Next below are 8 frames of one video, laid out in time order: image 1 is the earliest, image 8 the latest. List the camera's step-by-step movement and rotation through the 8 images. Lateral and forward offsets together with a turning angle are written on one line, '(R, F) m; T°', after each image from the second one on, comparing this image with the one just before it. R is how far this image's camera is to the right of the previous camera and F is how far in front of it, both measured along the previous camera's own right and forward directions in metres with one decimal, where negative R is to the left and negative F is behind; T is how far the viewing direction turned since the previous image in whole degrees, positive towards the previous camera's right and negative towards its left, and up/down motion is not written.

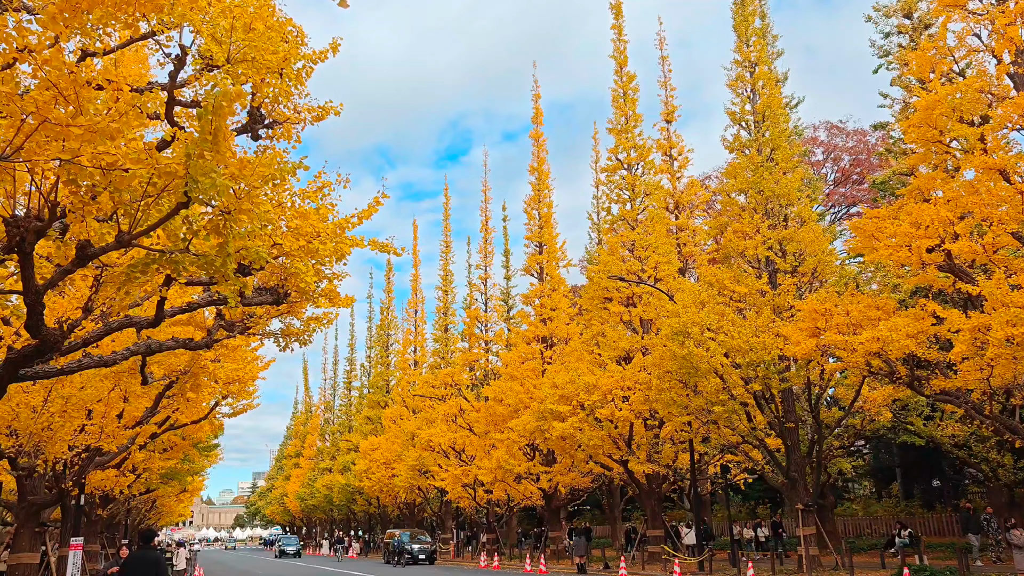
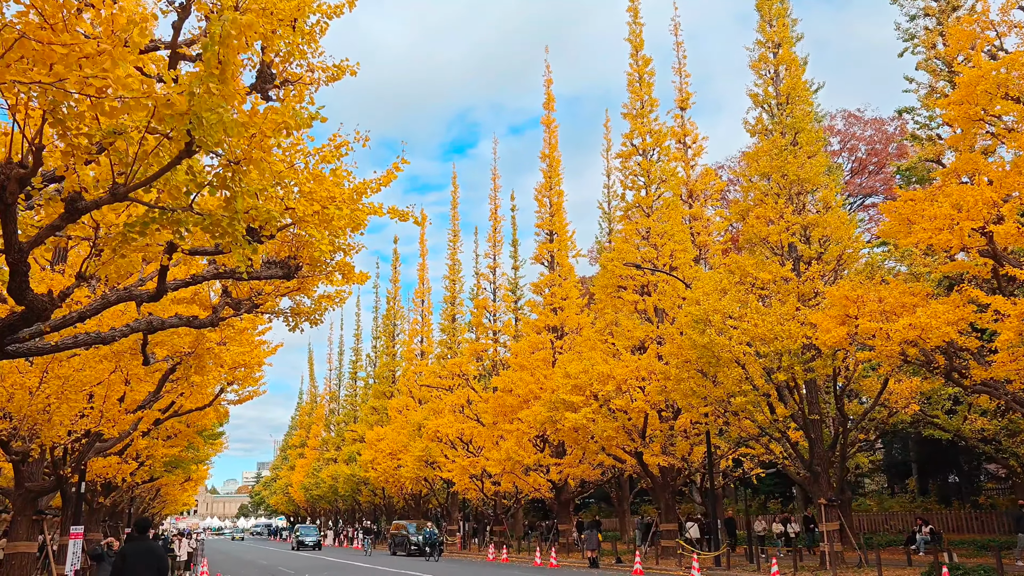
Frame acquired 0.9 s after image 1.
(-0.3, +0.6) m; 0°
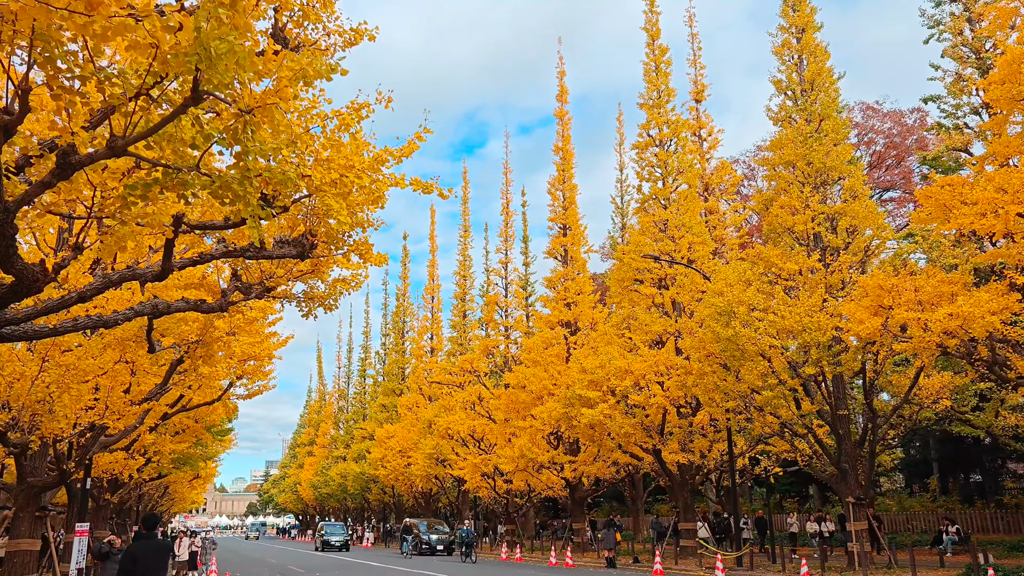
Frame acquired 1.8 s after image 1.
(-0.2, +0.5) m; -1°
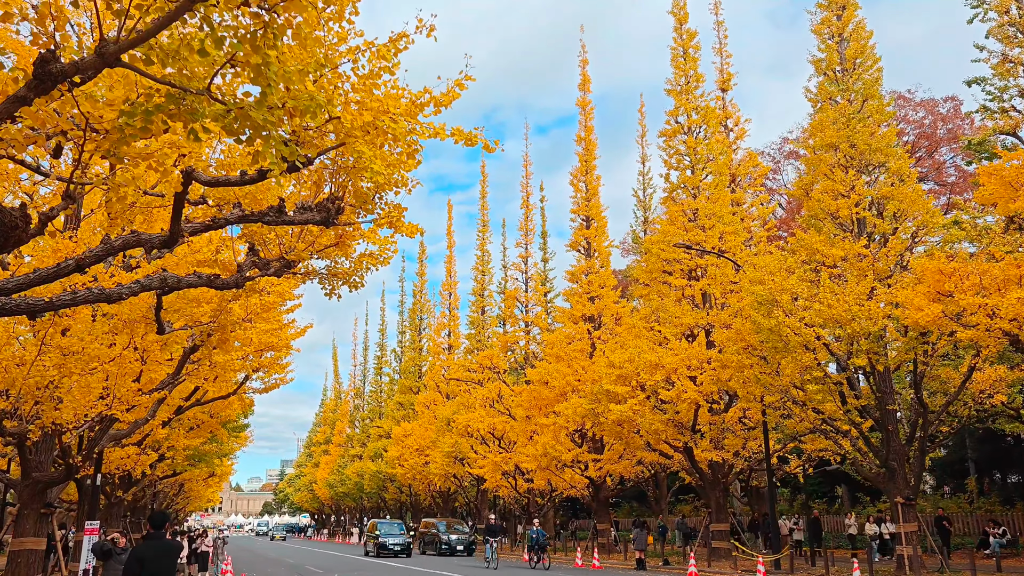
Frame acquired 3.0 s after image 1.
(-0.3, +0.8) m; -1°
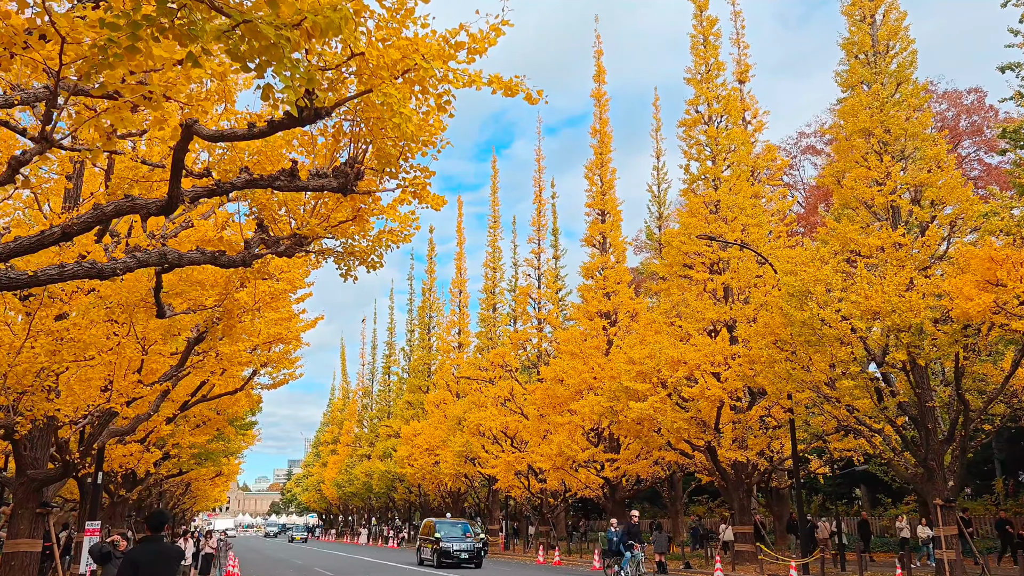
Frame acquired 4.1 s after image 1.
(-0.3, +0.7) m; -1°
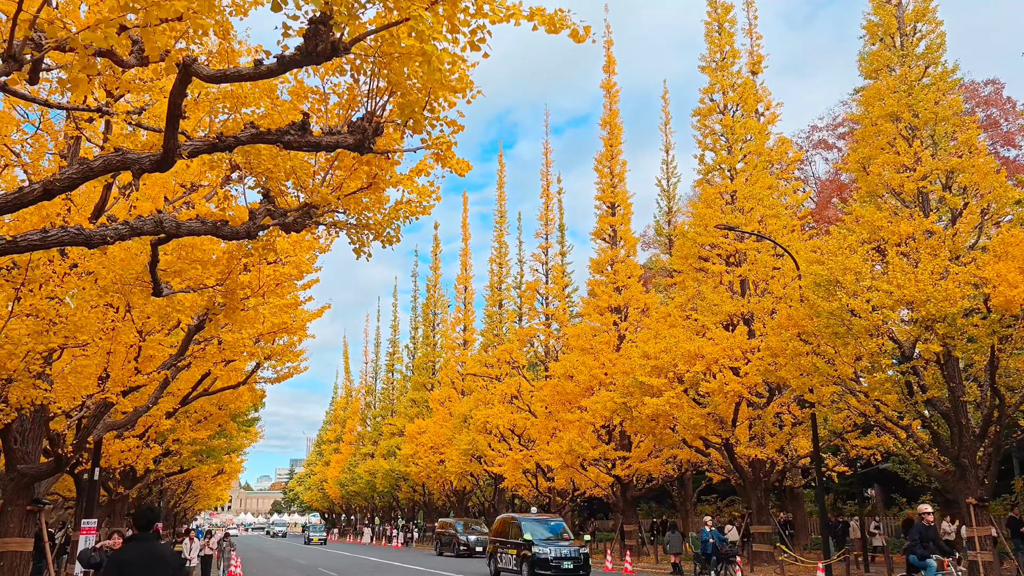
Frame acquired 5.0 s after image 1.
(-0.2, +0.6) m; 0°
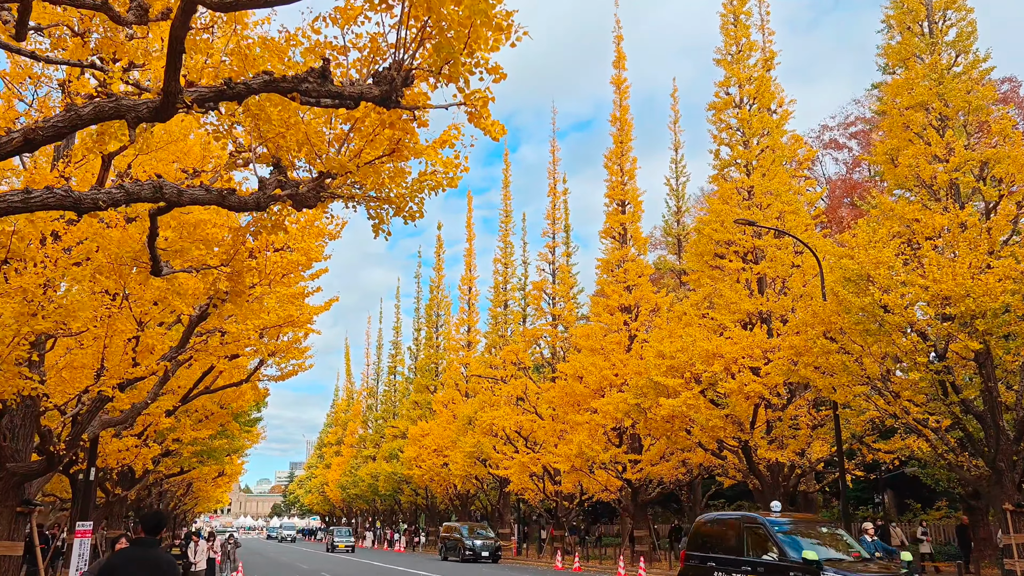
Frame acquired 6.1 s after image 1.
(-0.3, +0.6) m; 0°
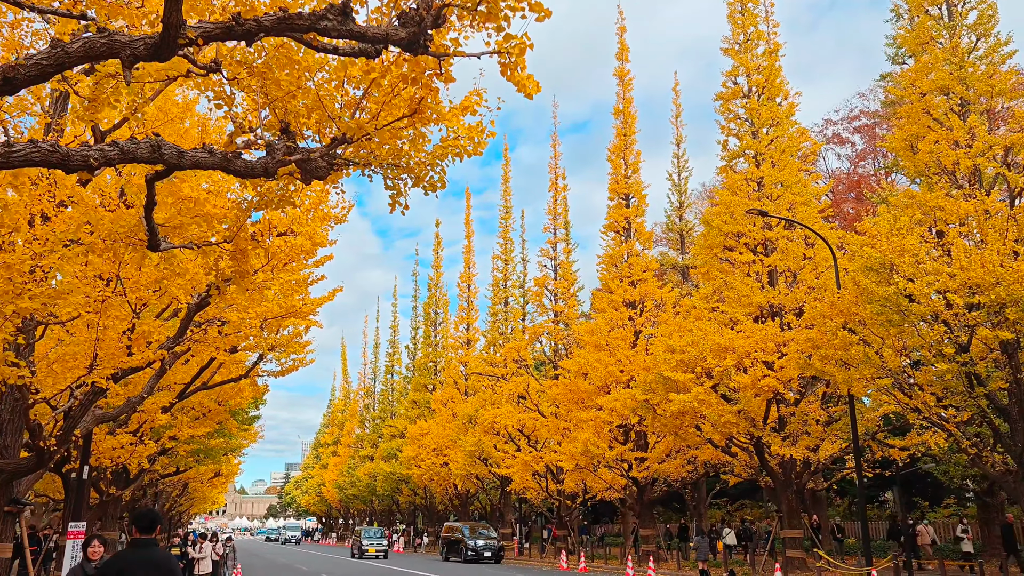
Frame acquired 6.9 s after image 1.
(-0.3, +0.5) m; 0°
